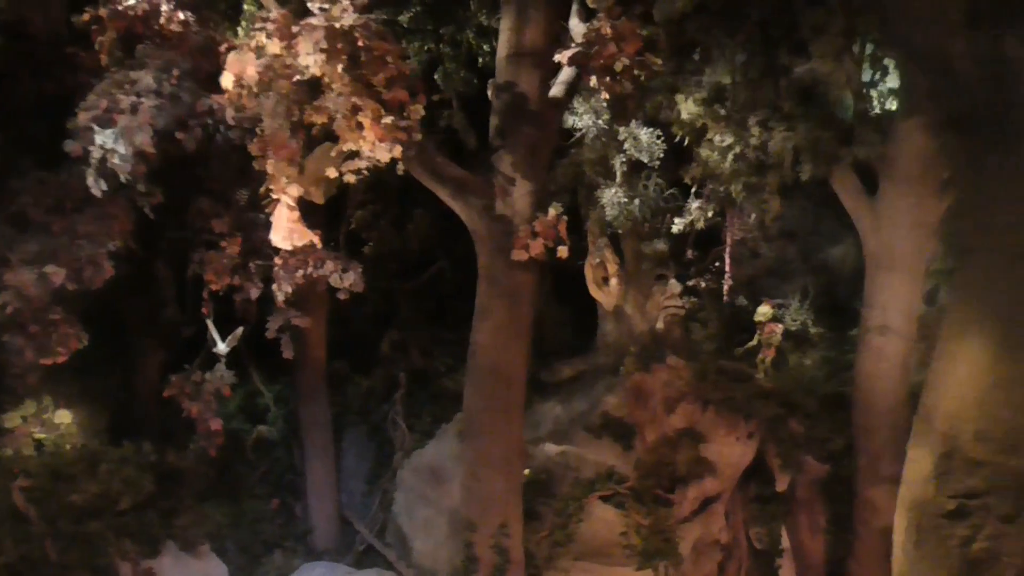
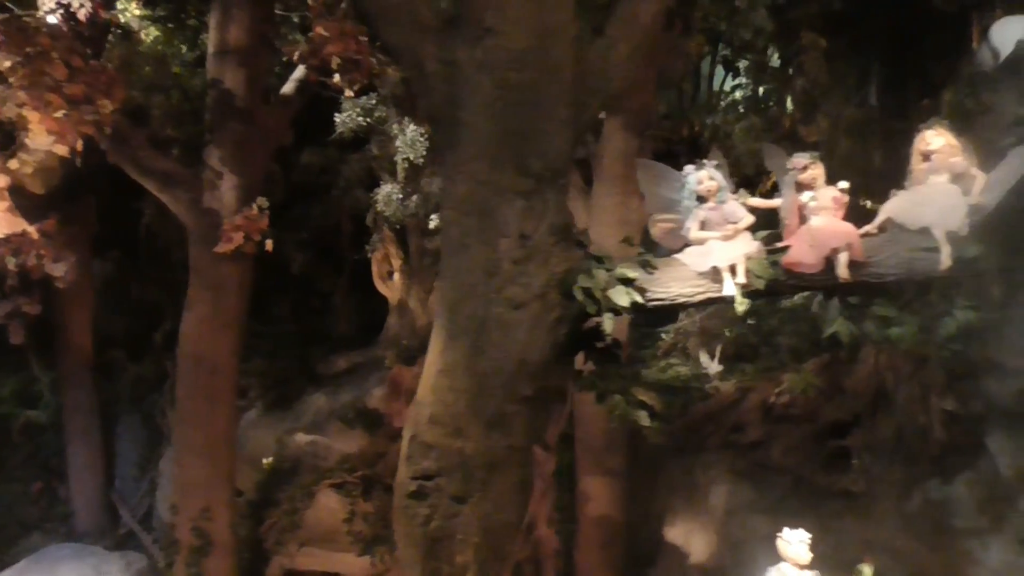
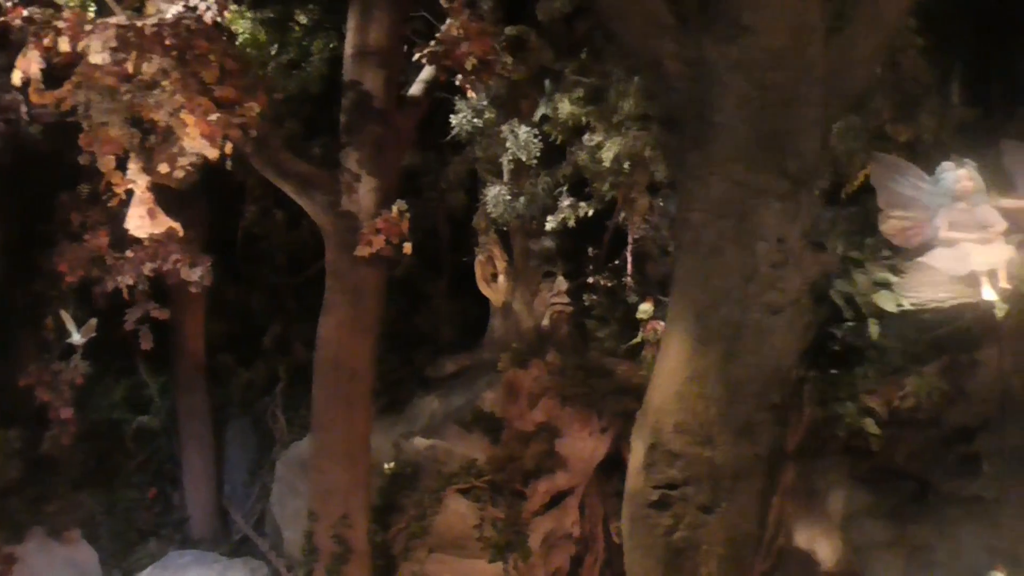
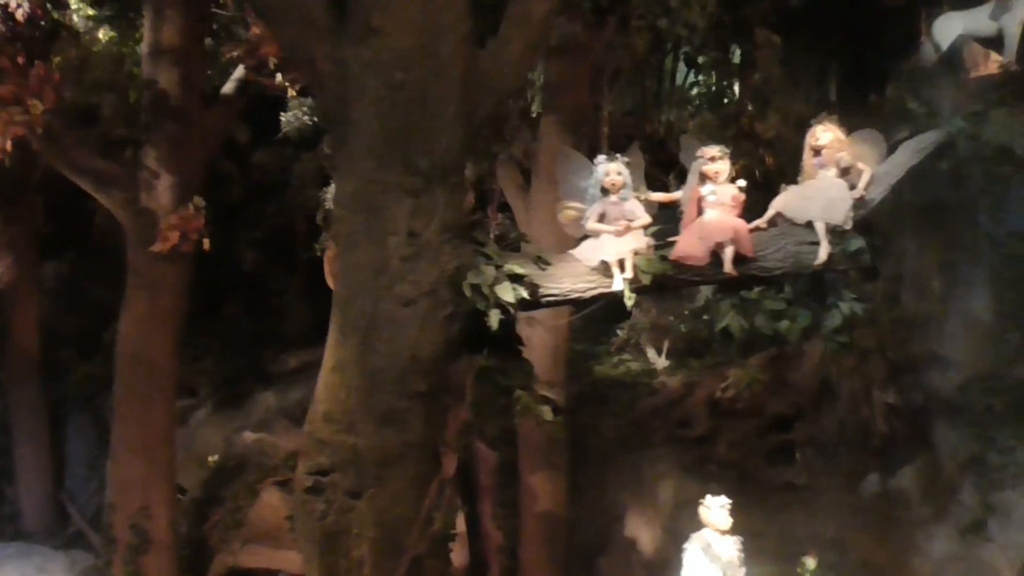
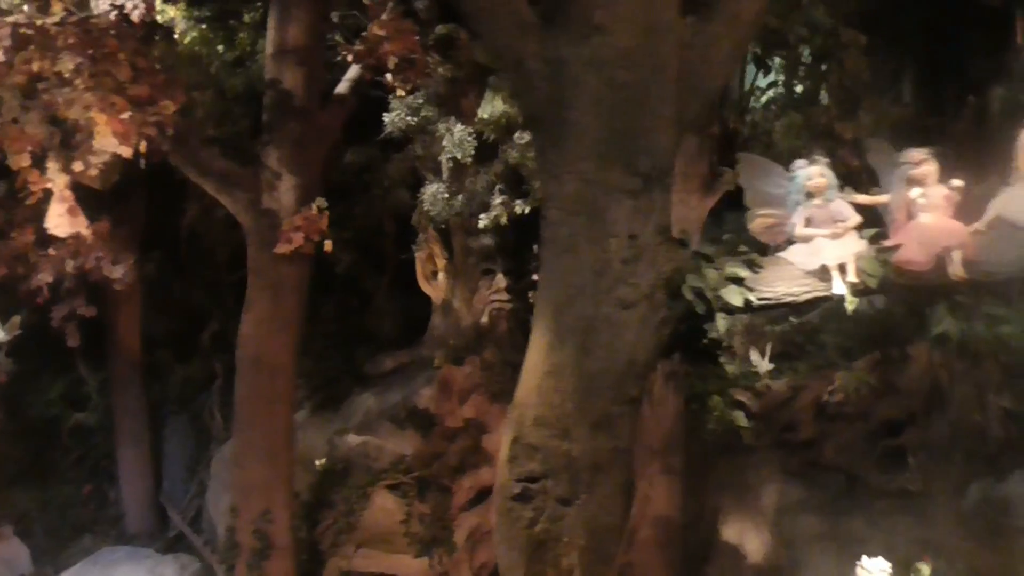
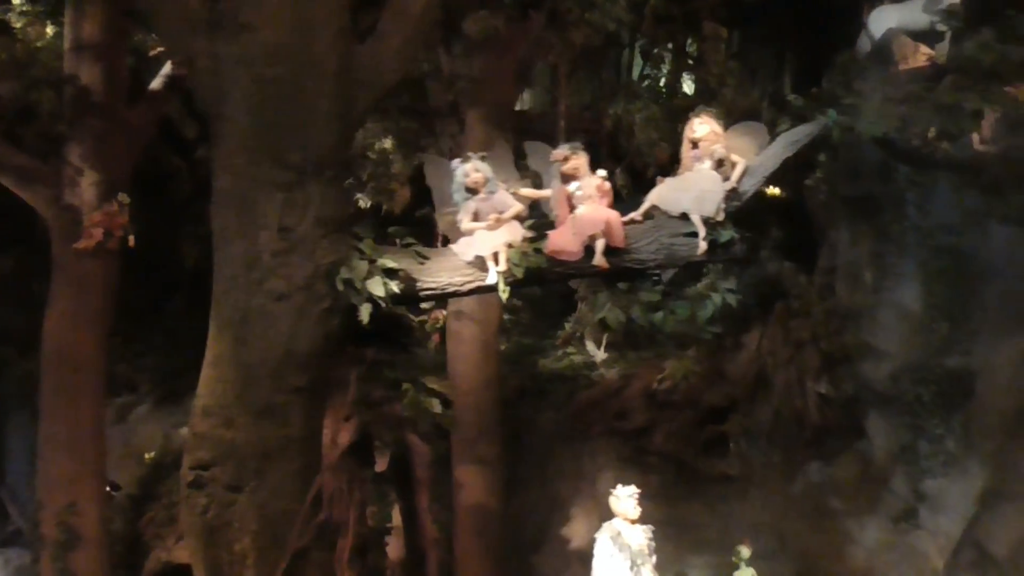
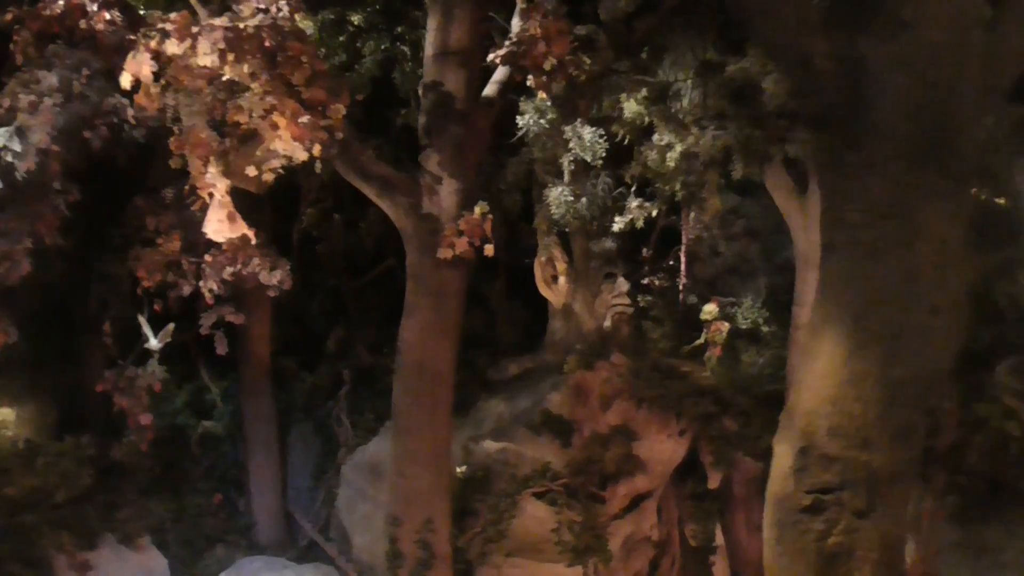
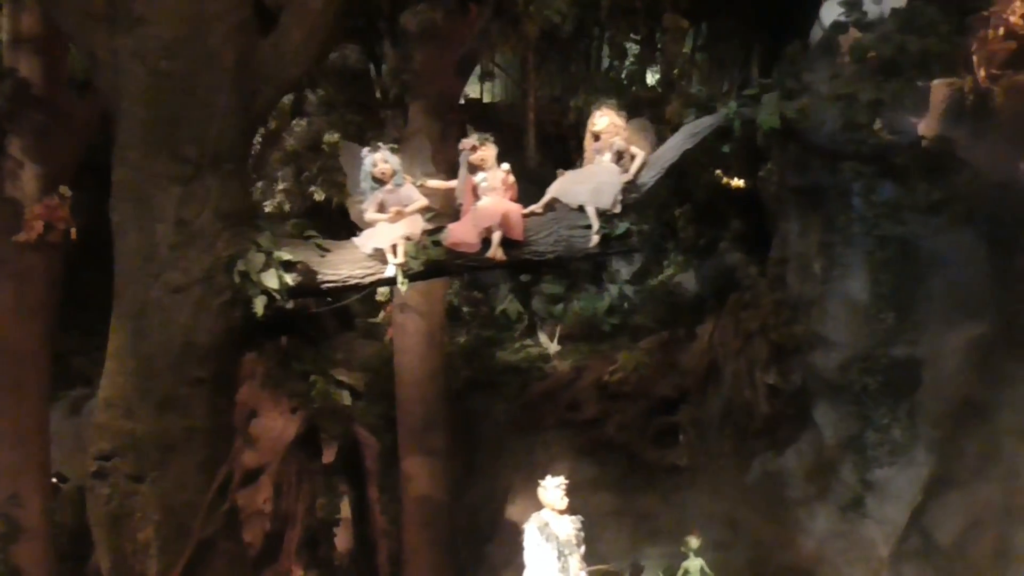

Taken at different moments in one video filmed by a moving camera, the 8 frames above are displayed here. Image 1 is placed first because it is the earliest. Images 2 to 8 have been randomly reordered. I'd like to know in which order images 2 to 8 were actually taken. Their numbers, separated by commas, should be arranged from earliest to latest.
7, 3, 5, 2, 4, 6, 8
